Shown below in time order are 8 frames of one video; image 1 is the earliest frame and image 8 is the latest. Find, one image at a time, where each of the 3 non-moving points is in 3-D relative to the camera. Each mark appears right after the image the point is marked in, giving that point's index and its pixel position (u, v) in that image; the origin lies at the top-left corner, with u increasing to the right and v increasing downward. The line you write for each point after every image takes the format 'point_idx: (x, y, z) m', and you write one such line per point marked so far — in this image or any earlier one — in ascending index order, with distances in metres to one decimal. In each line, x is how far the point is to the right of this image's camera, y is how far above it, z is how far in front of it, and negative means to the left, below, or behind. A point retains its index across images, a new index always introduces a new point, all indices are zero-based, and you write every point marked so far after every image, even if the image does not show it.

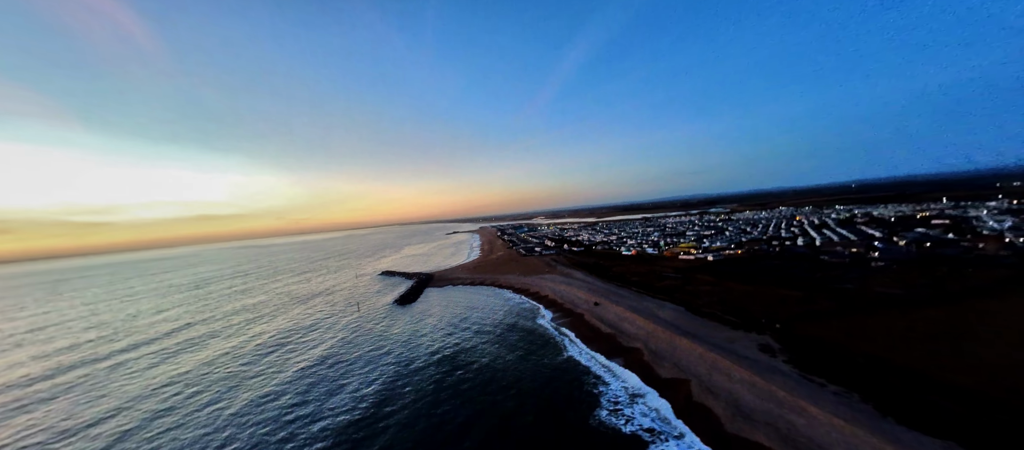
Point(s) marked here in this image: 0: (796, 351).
0: (+14.3, -6.3, +15.0) m
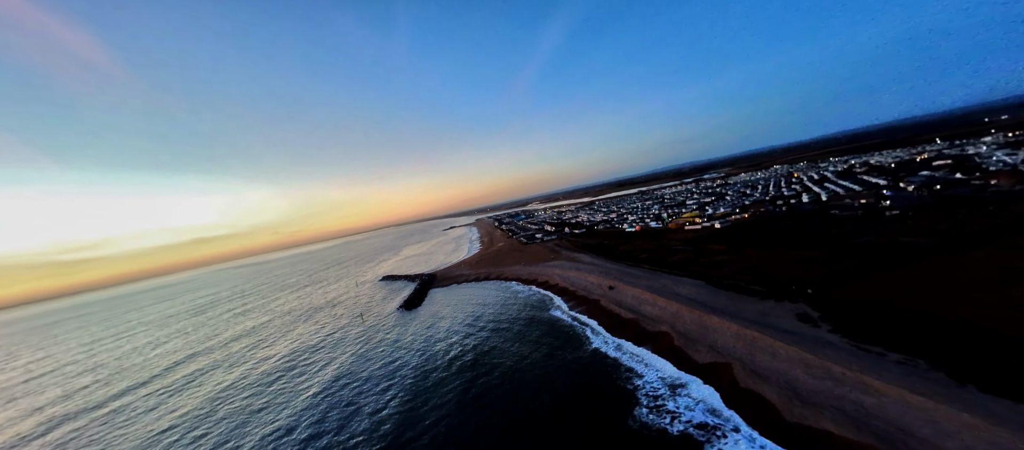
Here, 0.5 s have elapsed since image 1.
0: (+15.3, -4.4, +14.0) m
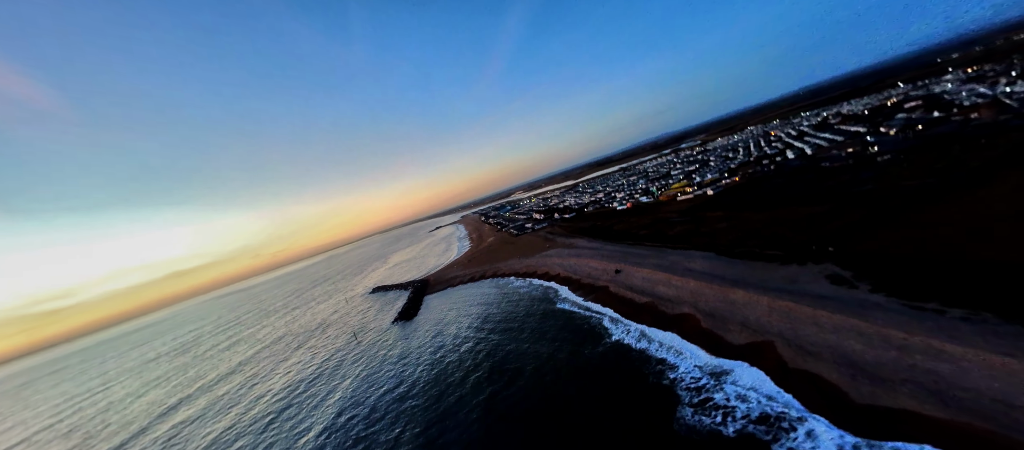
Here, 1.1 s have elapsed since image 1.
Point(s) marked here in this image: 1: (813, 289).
0: (+15.9, -2.2, +13.0) m
1: (+13.8, -3.0, +13.8) m
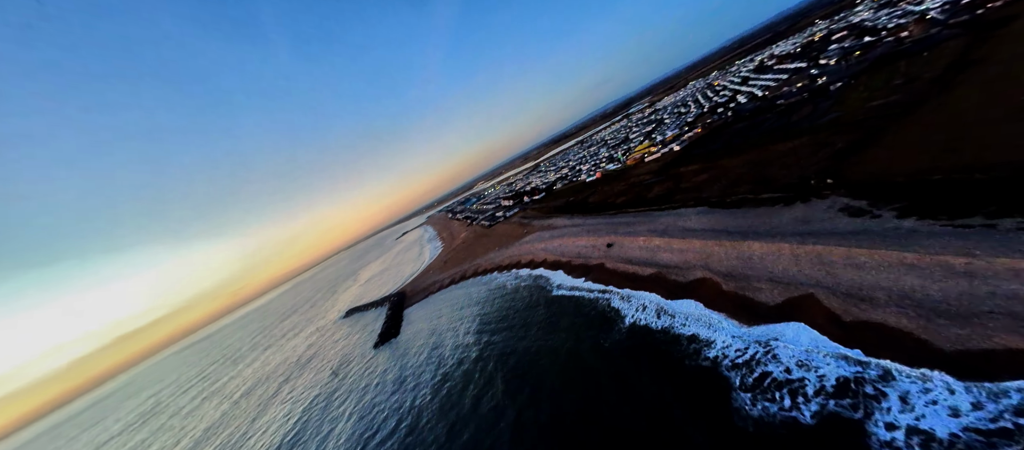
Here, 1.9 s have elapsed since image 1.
0: (+15.6, +1.0, +12.1) m
1: (+13.6, -0.1, +12.7) m
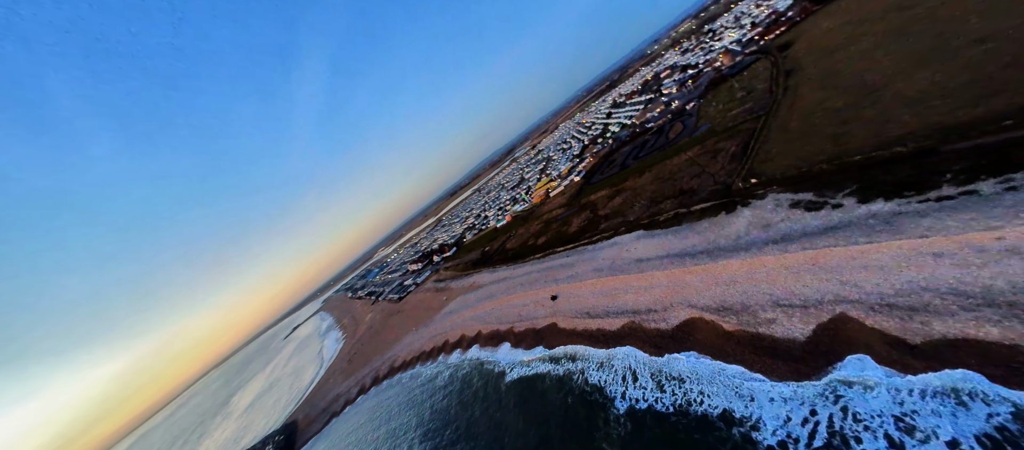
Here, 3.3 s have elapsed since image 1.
0: (+12.7, +1.5, +11.5) m
1: (+10.9, 0.0, +11.3) m
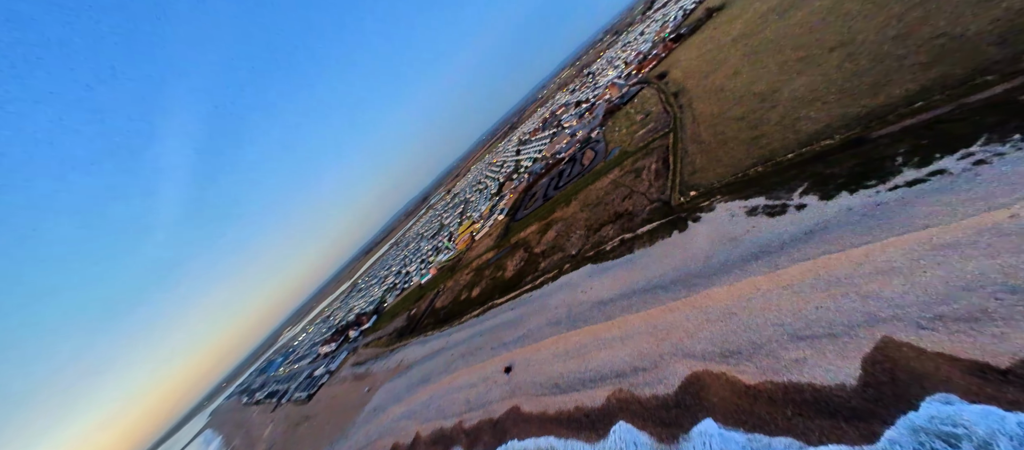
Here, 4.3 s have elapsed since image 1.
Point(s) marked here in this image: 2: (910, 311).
0: (+10.1, +1.5, +10.8) m
1: (+8.7, -0.3, +10.0) m
2: (+8.9, -1.9, +6.8) m
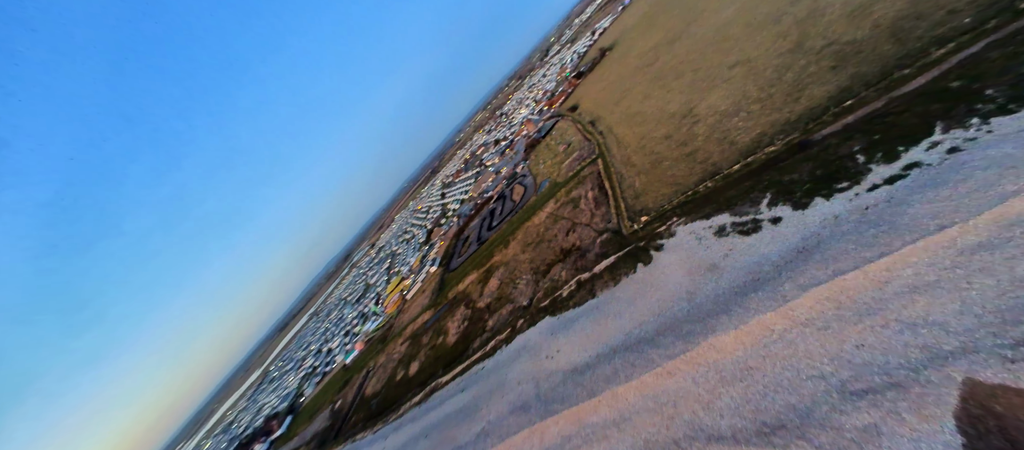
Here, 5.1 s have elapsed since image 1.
0: (+7.9, +1.0, +9.8) m
1: (+7.0, -0.8, +8.5) m
2: (+8.1, -1.9, +5.3) m
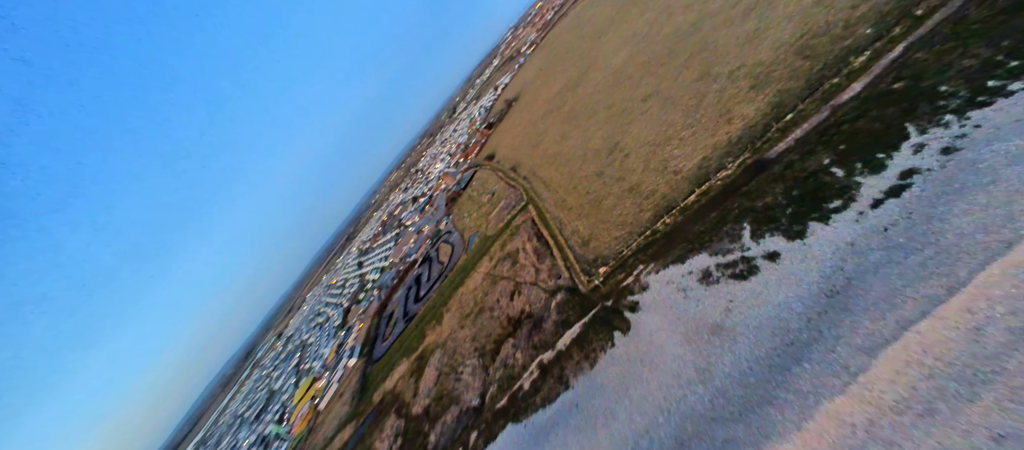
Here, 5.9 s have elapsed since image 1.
0: (+5.9, 0.0, +8.2) m
1: (+5.7, -1.7, +6.5) m
2: (+7.7, -2.1, +3.5) m
